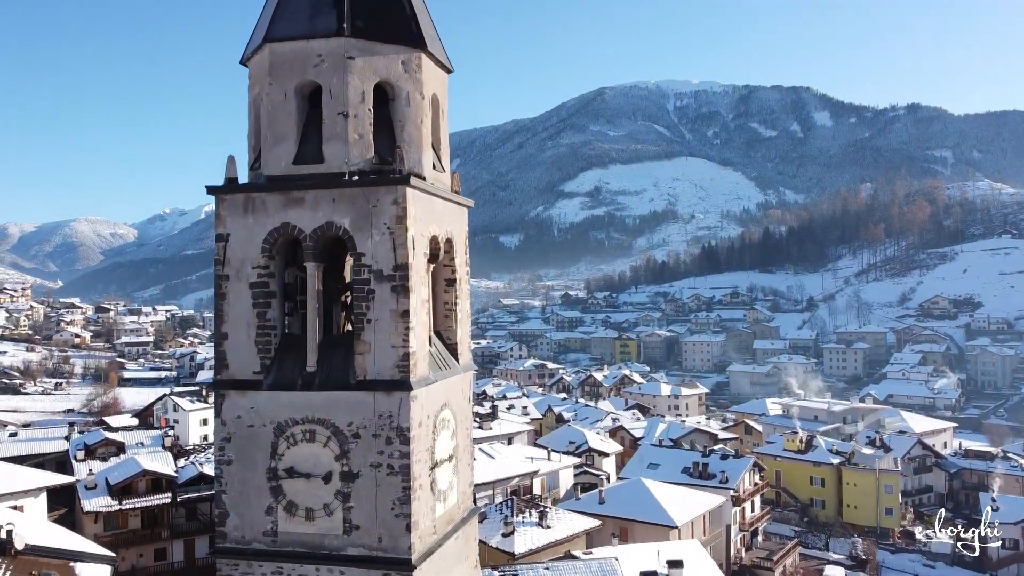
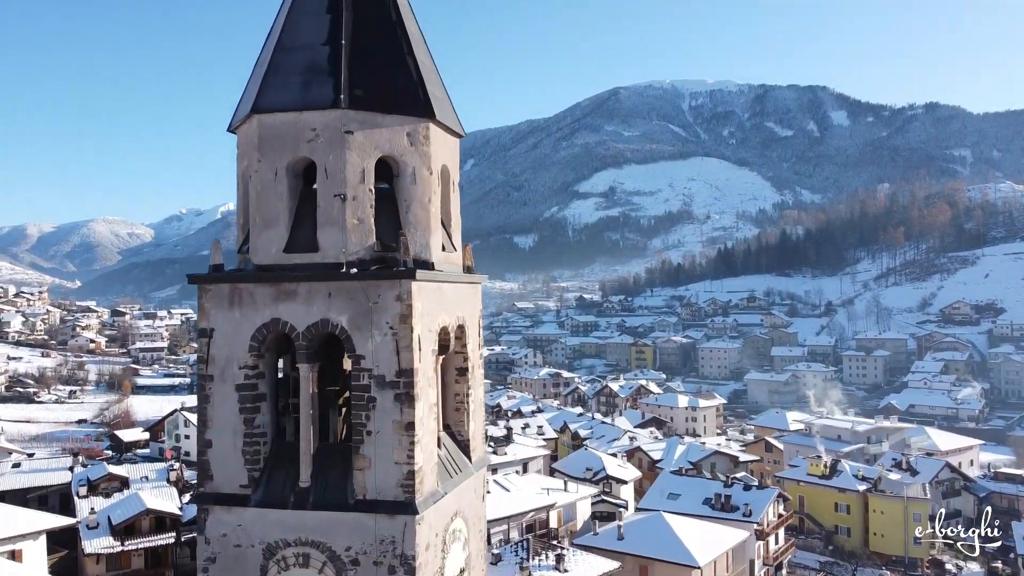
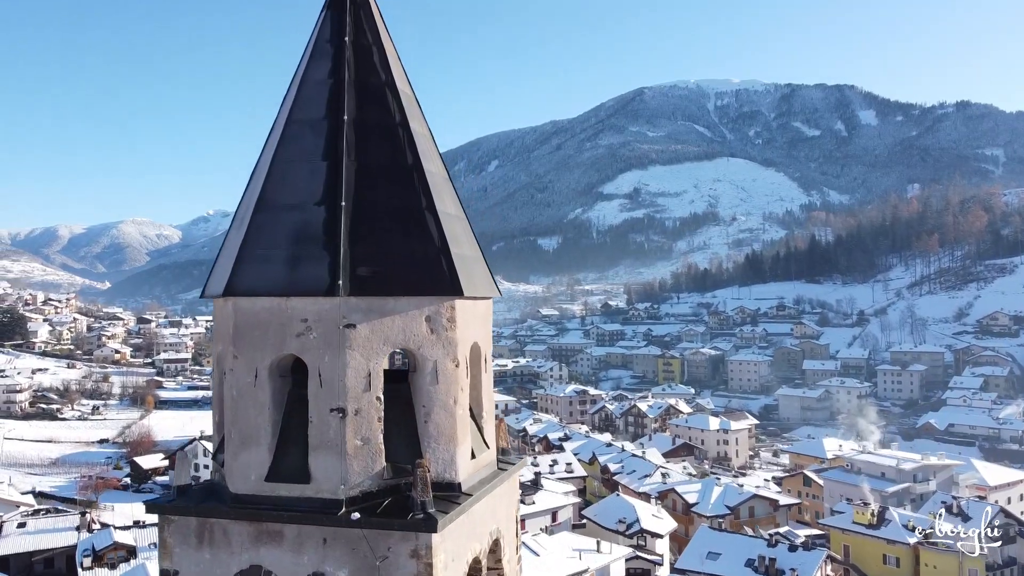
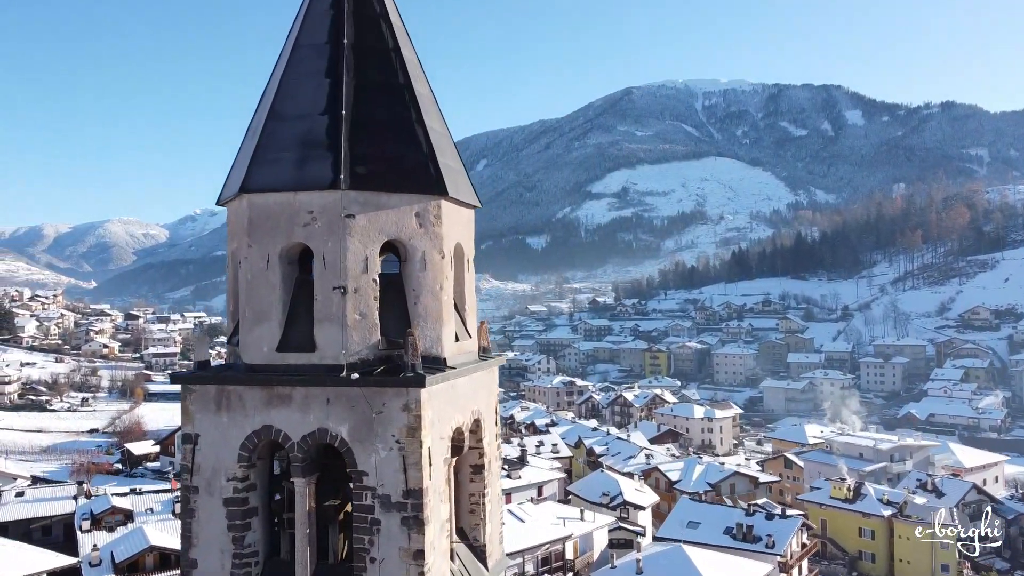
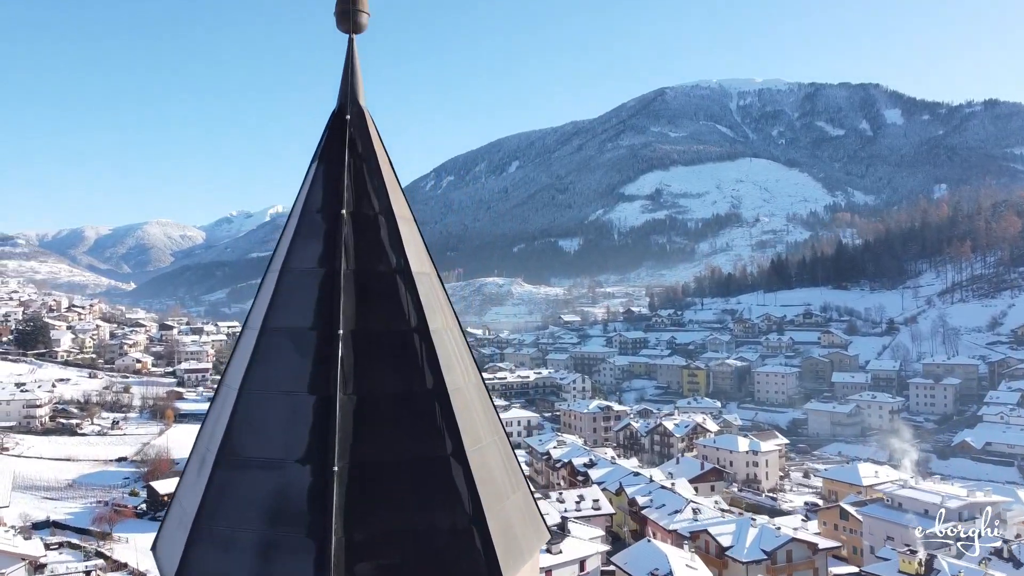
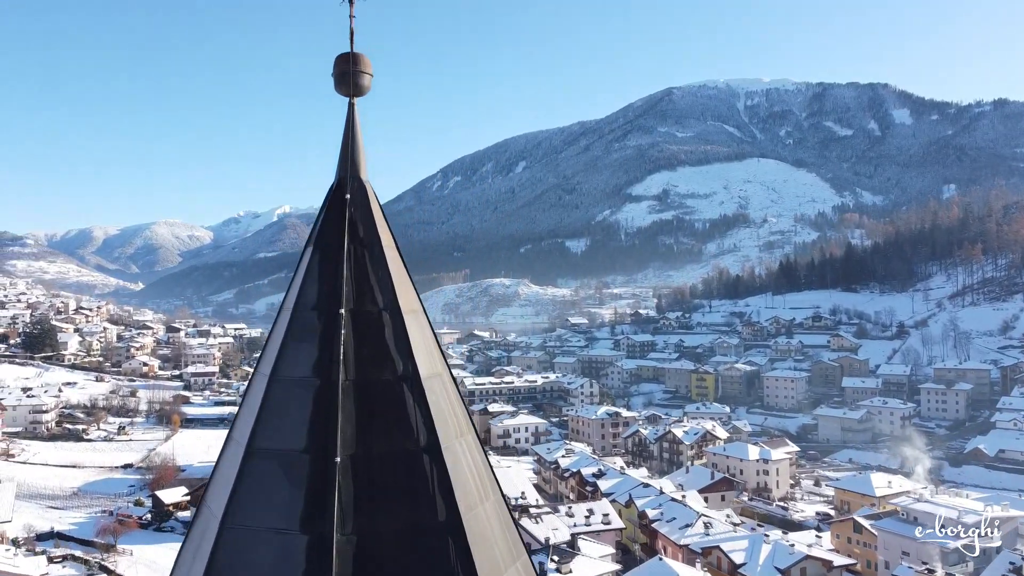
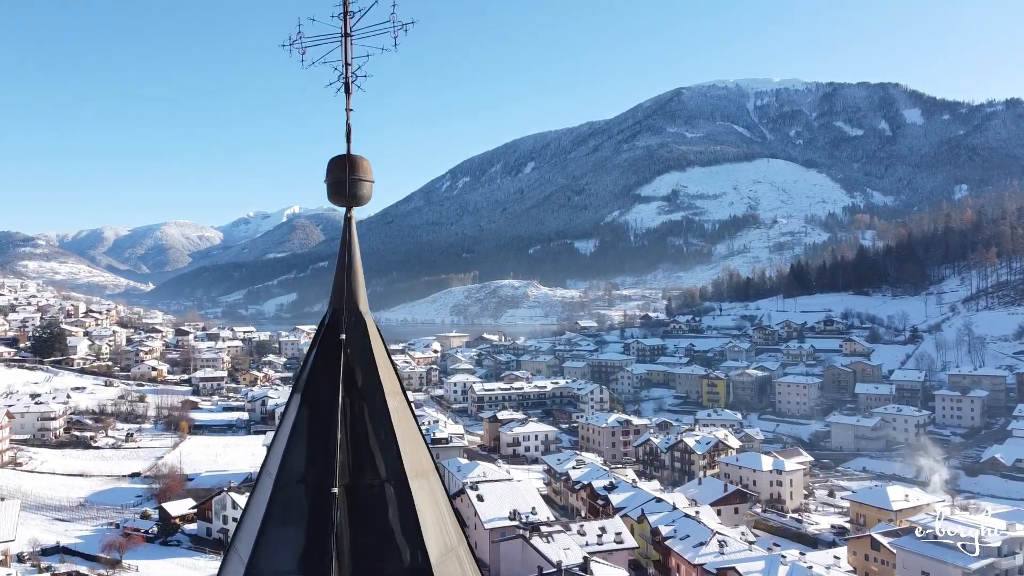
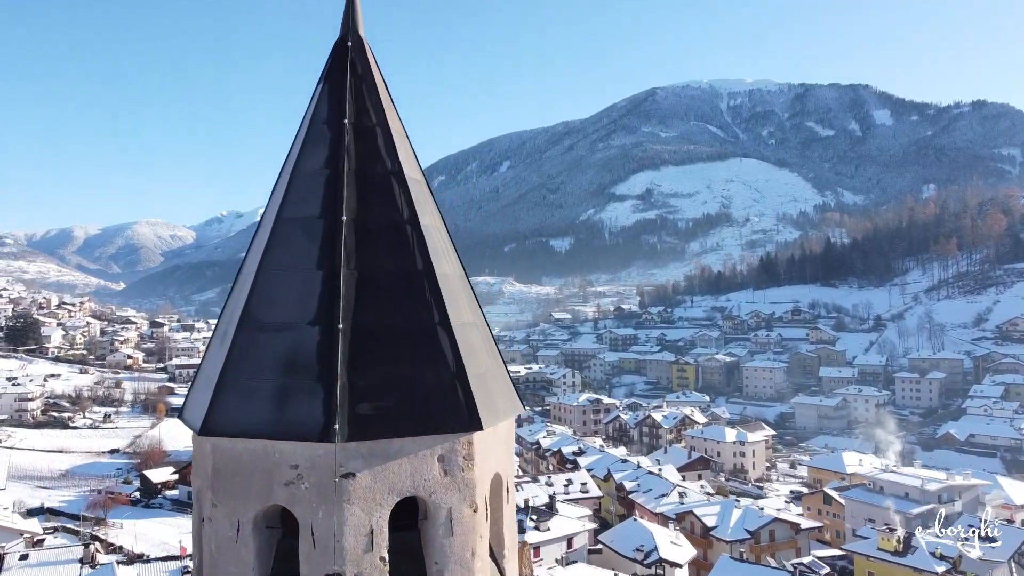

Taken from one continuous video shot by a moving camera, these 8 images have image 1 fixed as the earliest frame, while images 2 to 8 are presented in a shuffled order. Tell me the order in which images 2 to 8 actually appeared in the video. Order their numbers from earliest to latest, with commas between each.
2, 4, 3, 8, 5, 6, 7
